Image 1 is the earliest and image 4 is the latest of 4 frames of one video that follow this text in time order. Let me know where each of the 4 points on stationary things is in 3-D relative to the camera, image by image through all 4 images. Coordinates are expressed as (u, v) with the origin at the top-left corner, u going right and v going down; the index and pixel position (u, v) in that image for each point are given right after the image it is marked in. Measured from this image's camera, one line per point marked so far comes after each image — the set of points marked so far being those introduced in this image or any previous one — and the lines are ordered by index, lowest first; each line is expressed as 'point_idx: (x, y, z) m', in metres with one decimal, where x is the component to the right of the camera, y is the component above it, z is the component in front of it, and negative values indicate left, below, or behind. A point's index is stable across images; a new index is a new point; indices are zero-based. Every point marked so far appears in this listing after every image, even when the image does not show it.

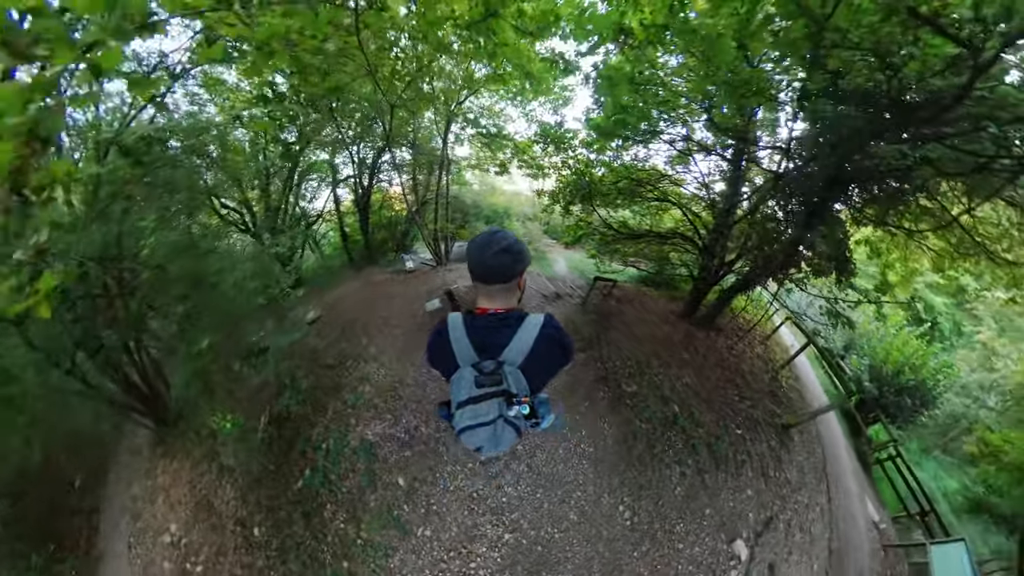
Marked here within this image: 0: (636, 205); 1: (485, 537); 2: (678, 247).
0: (+1.7, +1.1, +6.1) m
1: (-0.3, -2.5, +4.8) m
2: (+2.3, +0.5, +6.0) m
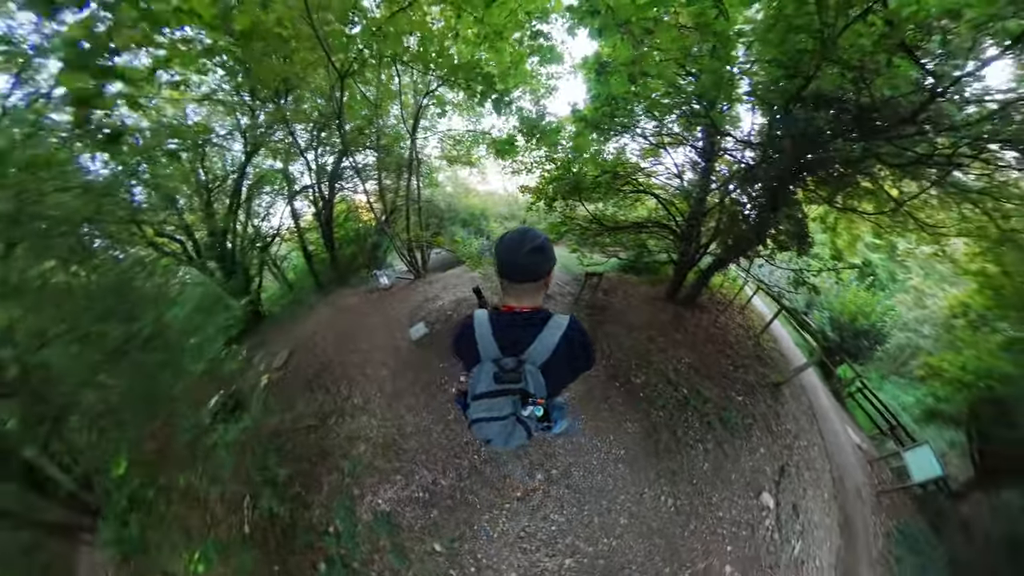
0: (+1.4, +1.2, +6.4) m
1: (+0.4, -2.7, +4.6) m
2: (+2.0, +0.7, +6.6) m
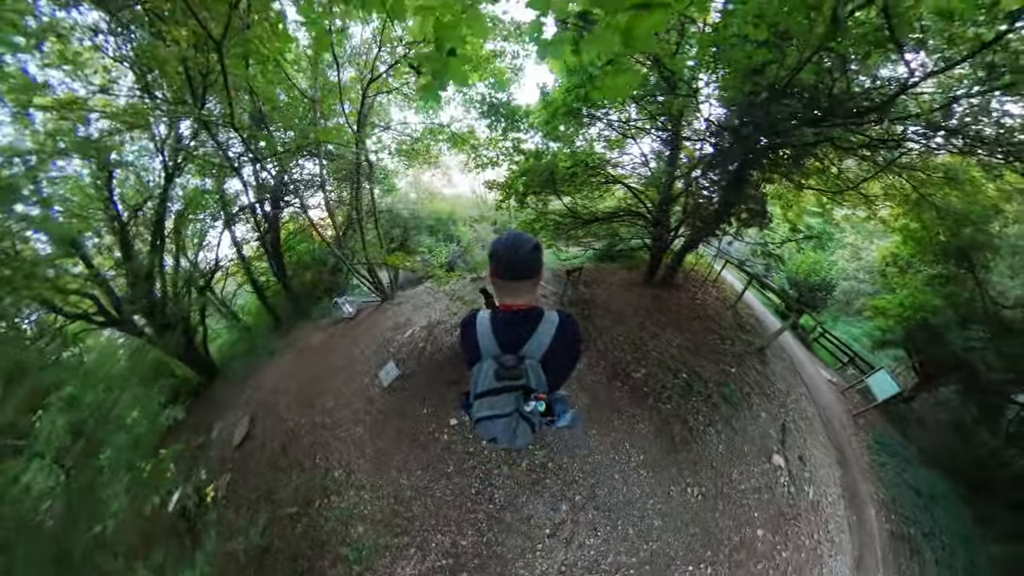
0: (+0.9, +1.3, +6.2) m
1: (+0.9, -2.6, +4.3) m
2: (+1.5, +0.9, +6.5) m
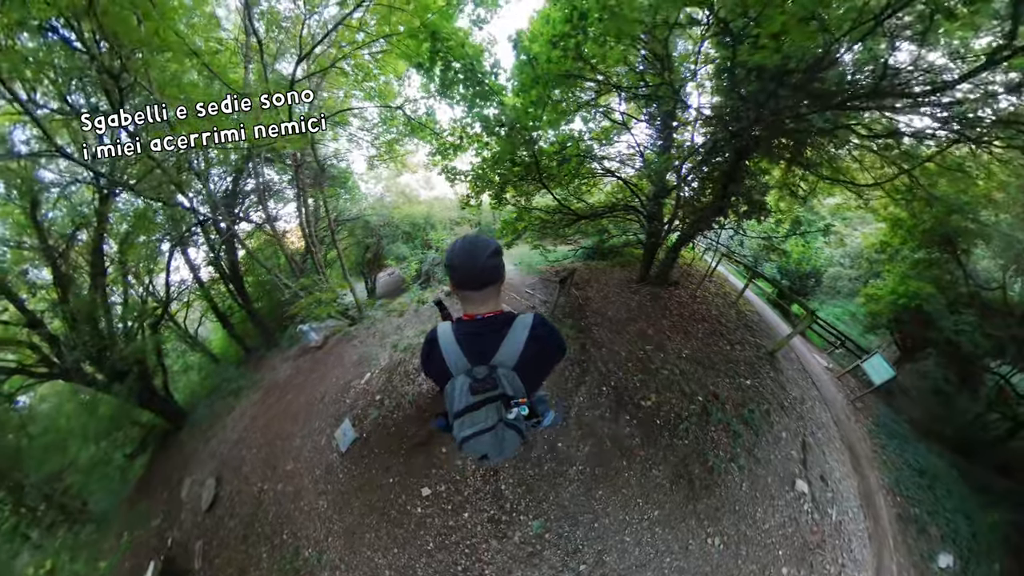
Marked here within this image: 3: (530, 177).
0: (+0.7, +1.3, +5.9) m
1: (+0.9, -2.7, +4.1) m
2: (+1.4, +0.9, +6.2) m
3: (+0.2, +1.3, +5.4) m
